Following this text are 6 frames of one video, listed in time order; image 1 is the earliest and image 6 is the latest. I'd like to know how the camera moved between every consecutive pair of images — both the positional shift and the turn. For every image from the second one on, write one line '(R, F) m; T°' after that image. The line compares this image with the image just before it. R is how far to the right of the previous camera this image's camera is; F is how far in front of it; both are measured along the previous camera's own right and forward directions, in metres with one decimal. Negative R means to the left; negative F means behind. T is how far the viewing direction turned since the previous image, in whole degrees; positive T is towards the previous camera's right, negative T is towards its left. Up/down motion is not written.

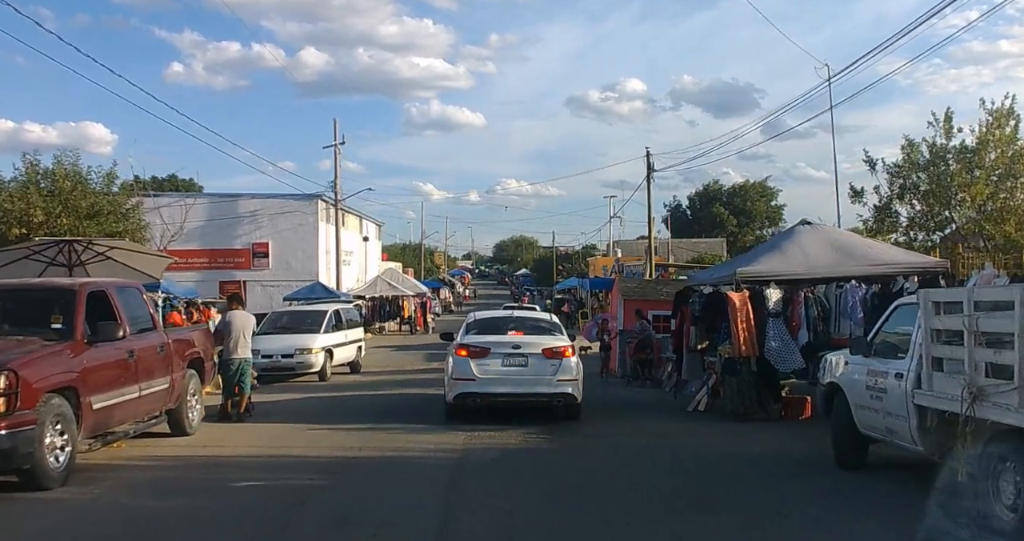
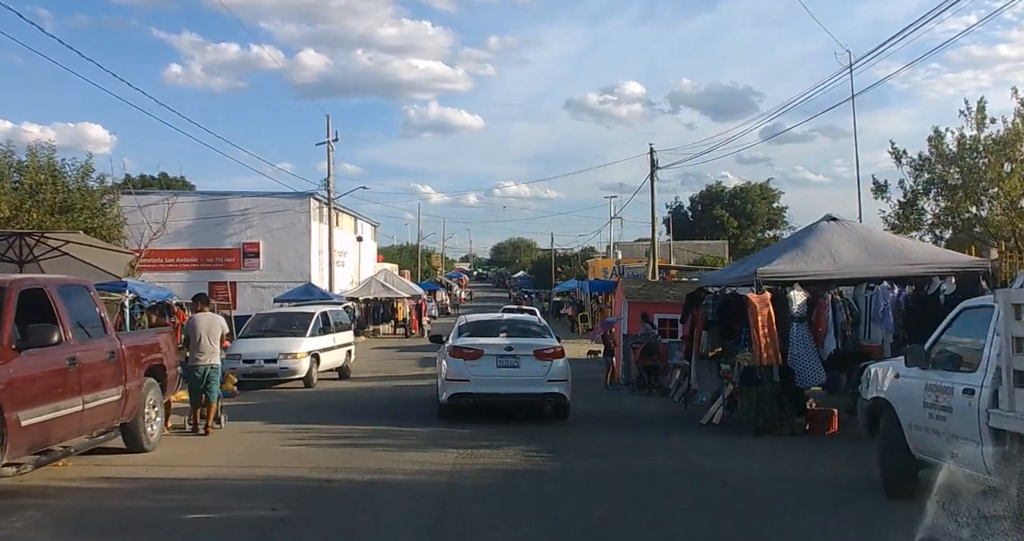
(0.0, +1.1) m; 0°
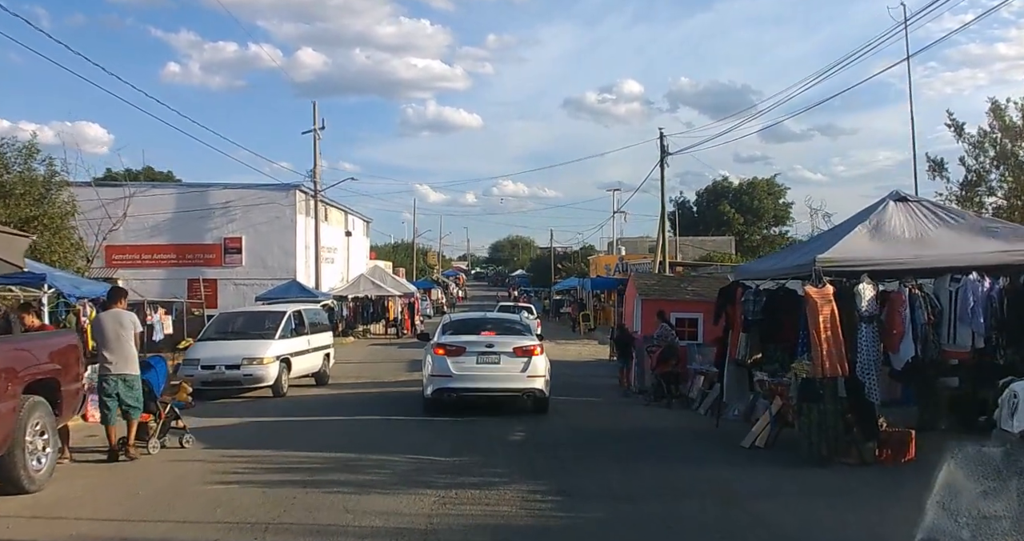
(0.0, +2.2) m; 0°
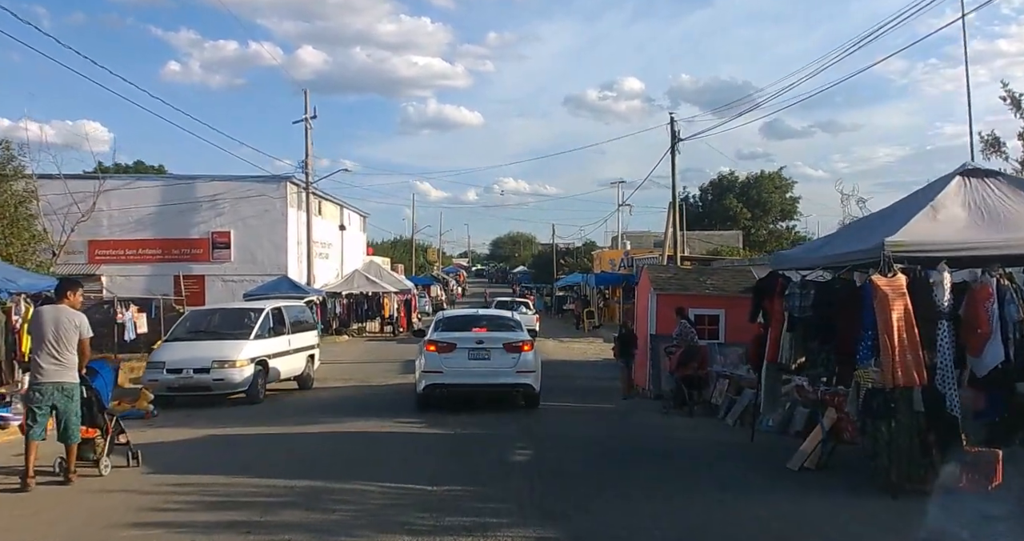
(0.0, +1.6) m; 0°
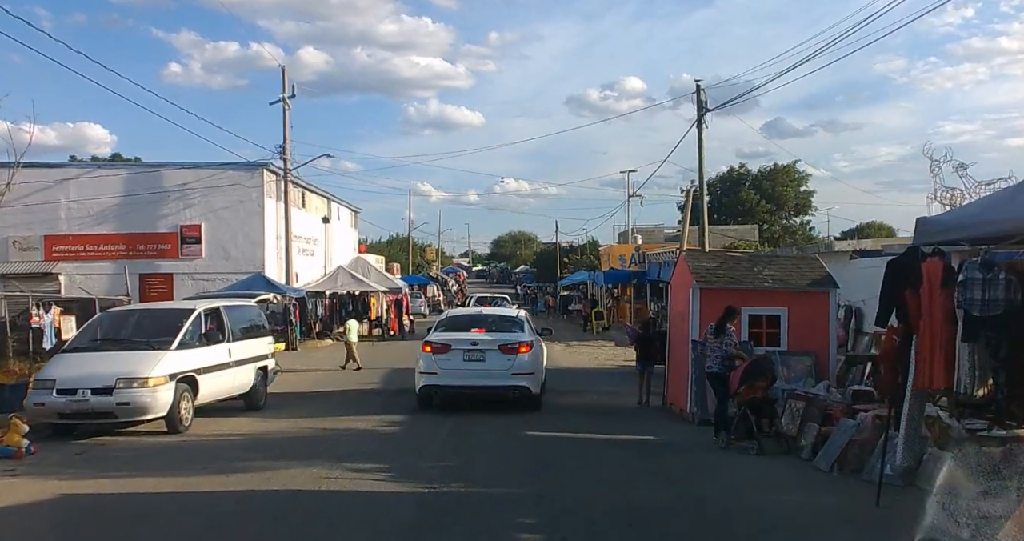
(0.0, +3.3) m; 0°
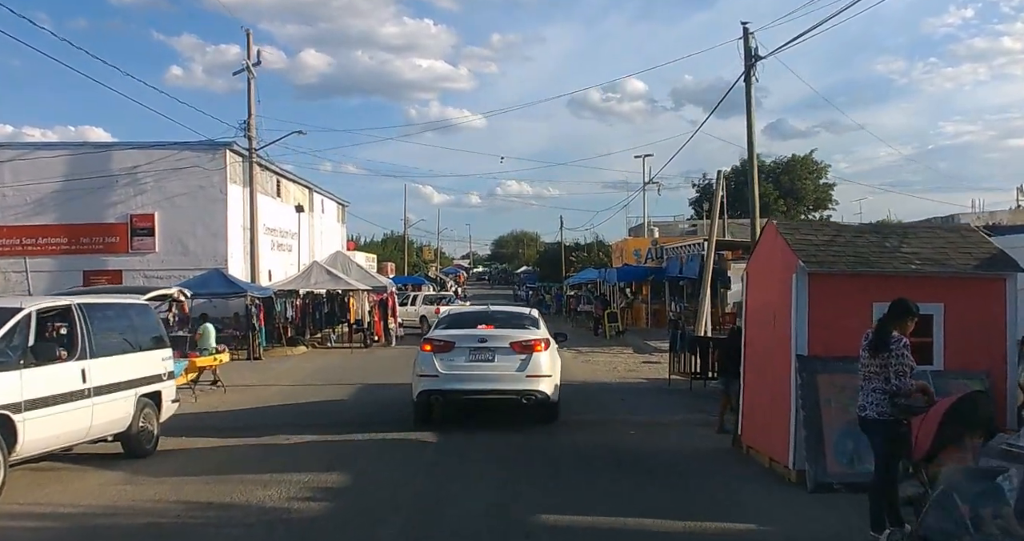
(0.0, +4.1) m; 0°
